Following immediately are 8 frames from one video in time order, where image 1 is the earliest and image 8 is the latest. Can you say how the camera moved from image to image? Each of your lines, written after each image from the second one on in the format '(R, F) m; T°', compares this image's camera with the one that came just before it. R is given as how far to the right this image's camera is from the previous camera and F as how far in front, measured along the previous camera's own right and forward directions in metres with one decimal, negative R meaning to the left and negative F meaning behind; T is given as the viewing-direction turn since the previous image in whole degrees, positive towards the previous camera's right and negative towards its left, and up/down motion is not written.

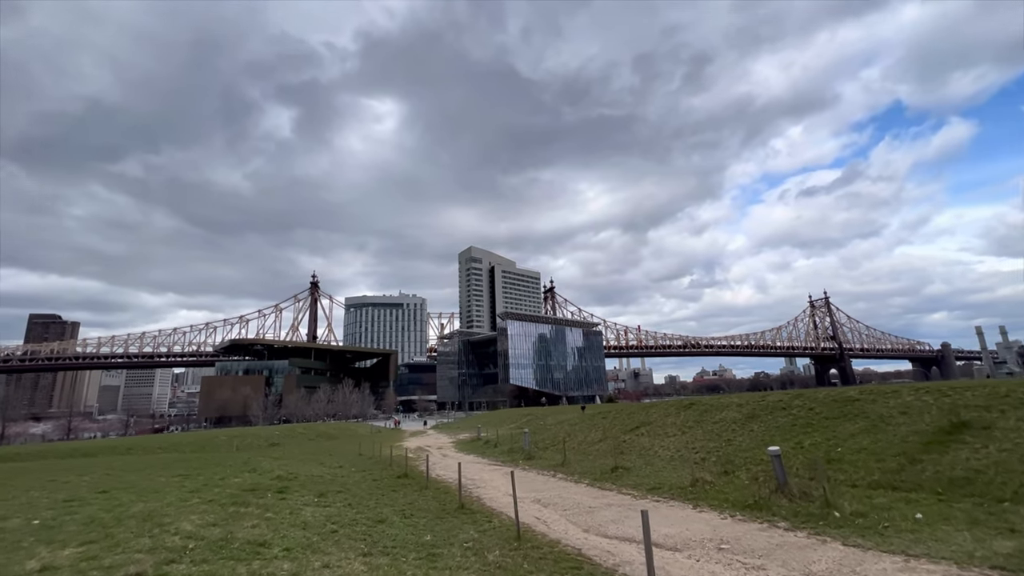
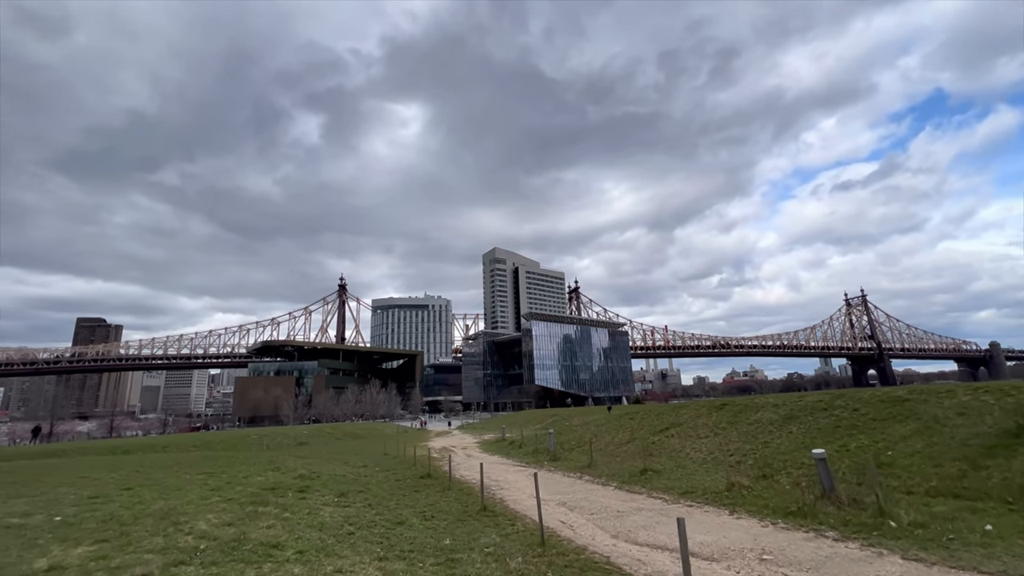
(+0.1, +0.7) m; -3°
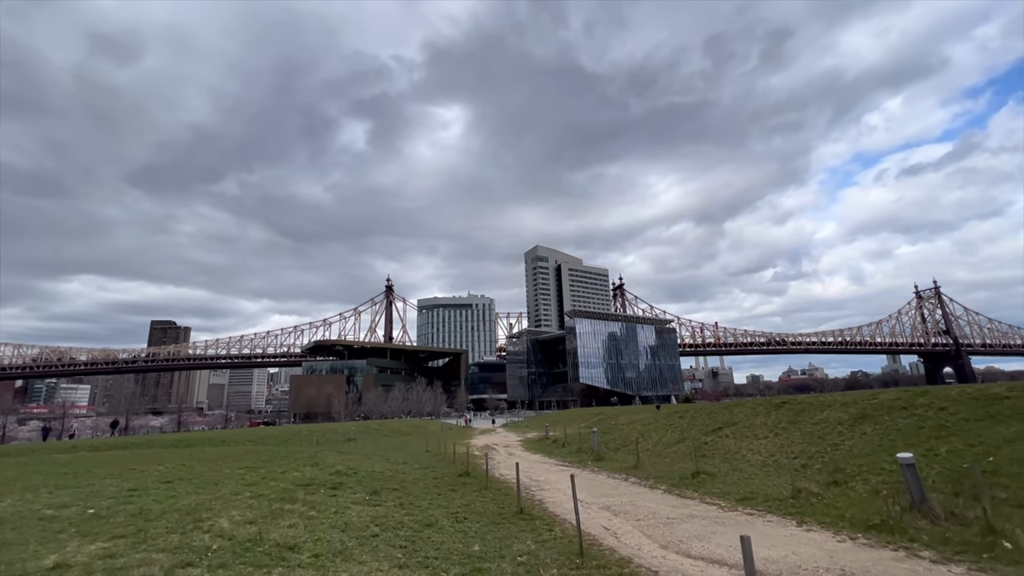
(+0.3, +1.1) m; -5°
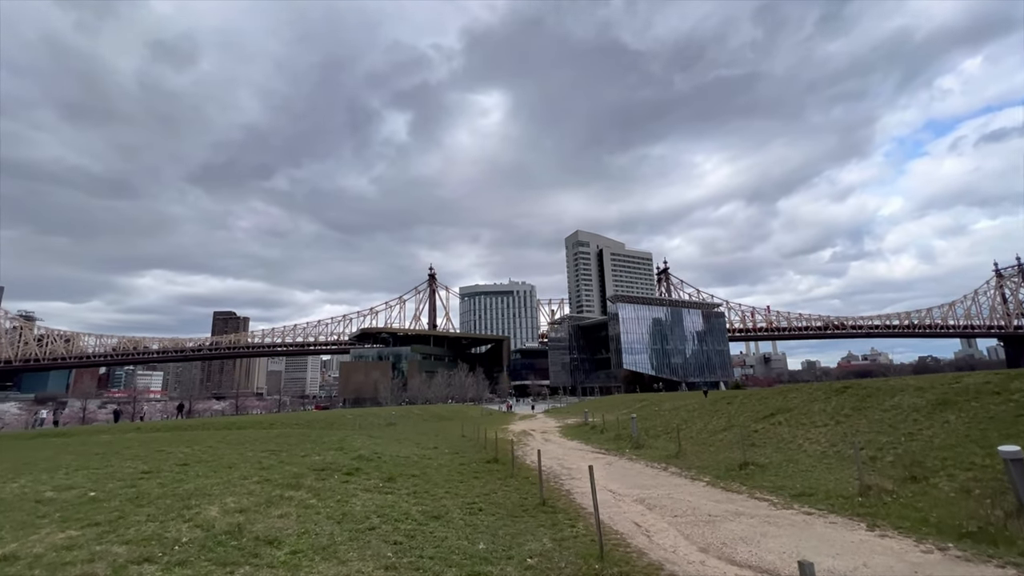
(+0.7, +1.5) m; -5°
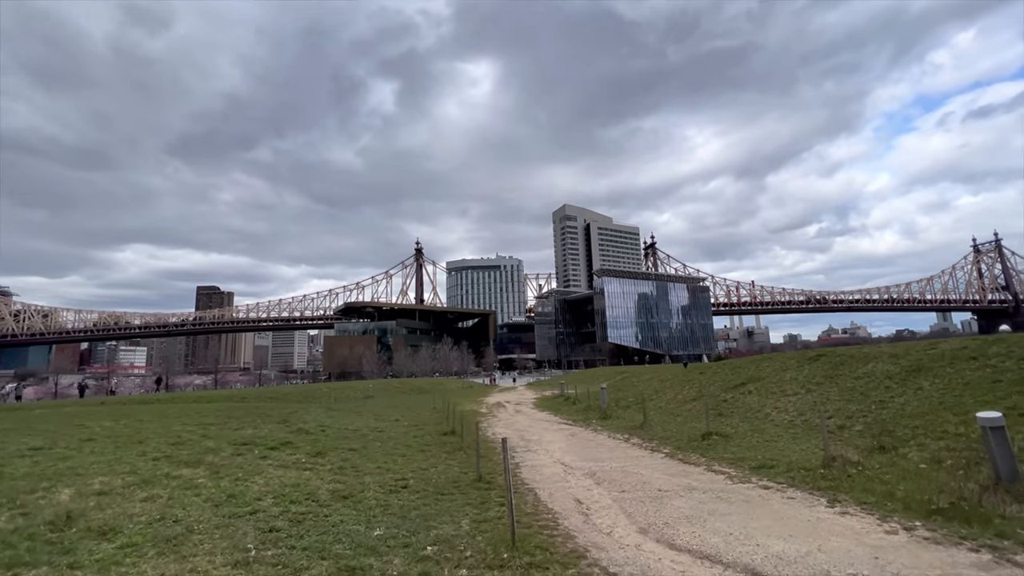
(+1.5, +1.6) m; +1°
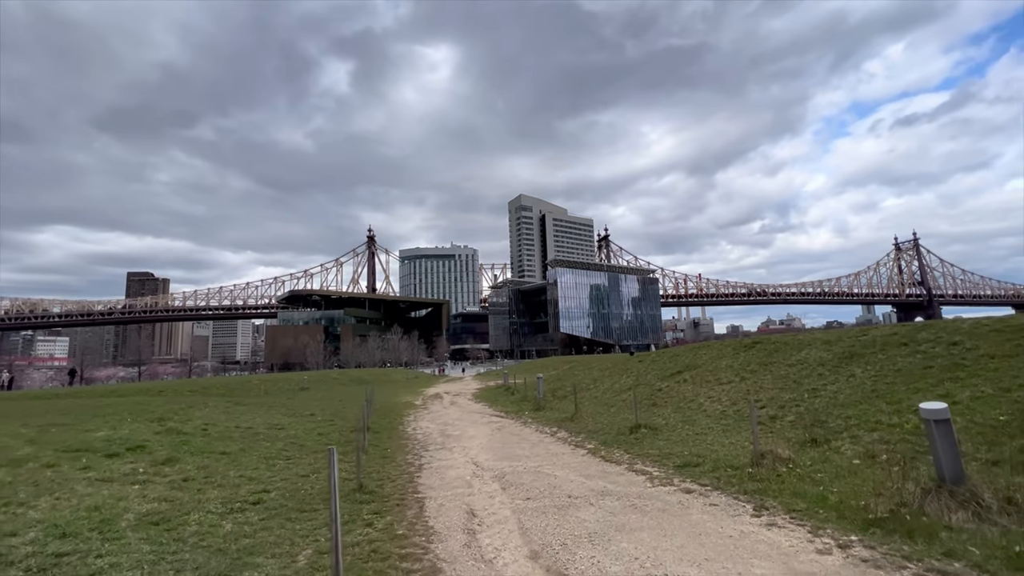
(+1.5, +2.0) m; +5°
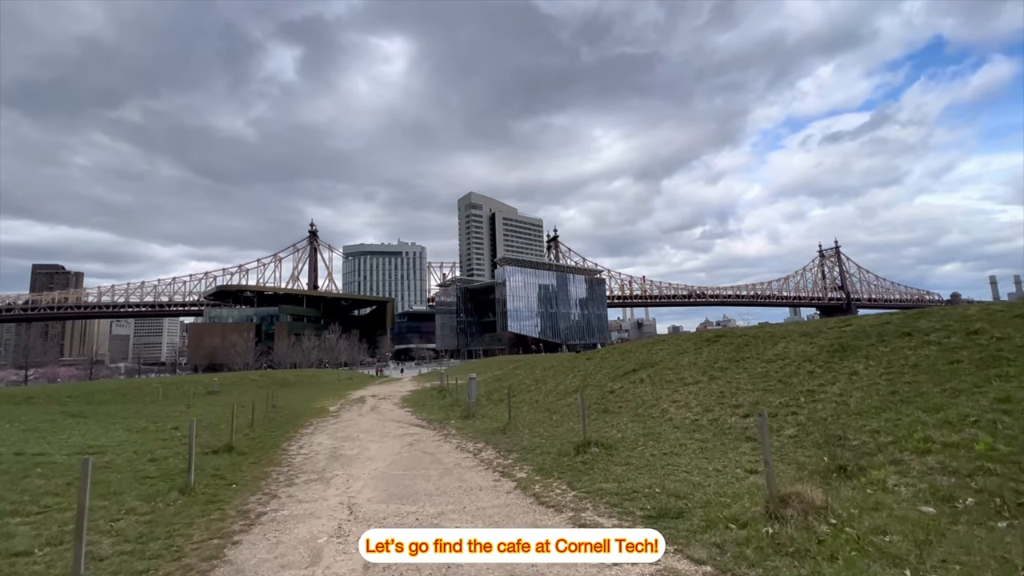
(+1.1, +4.4) m; +6°
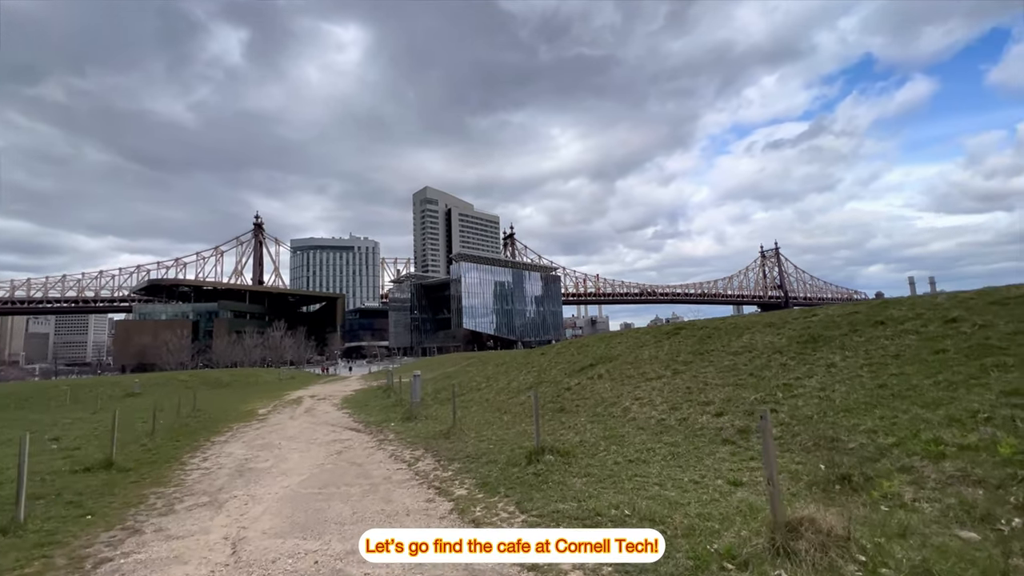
(+0.3, +1.9) m; +5°
